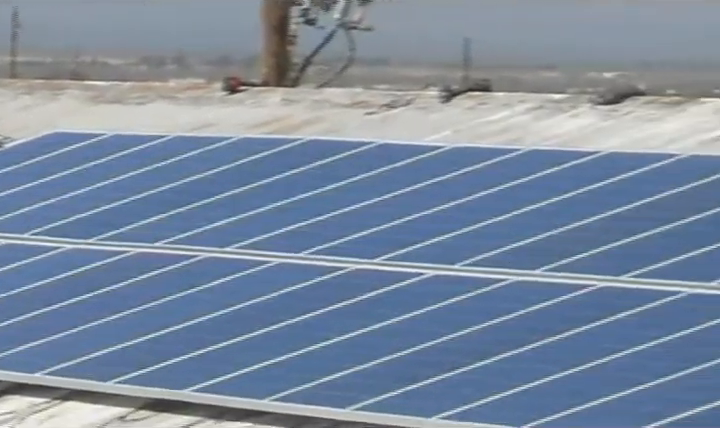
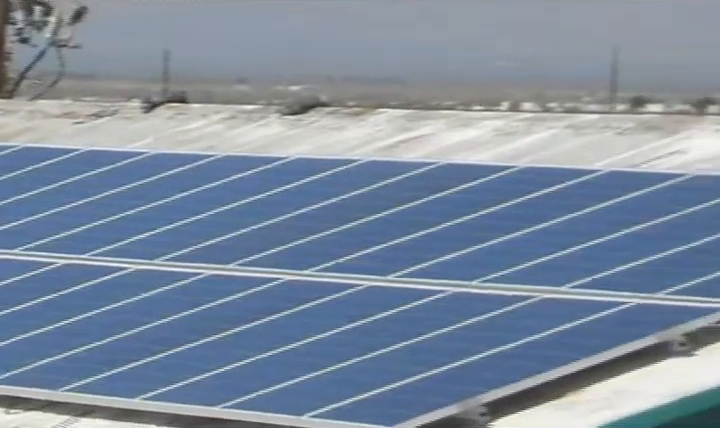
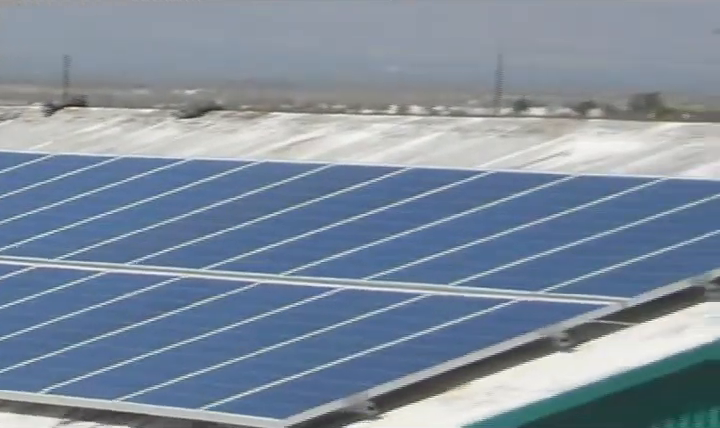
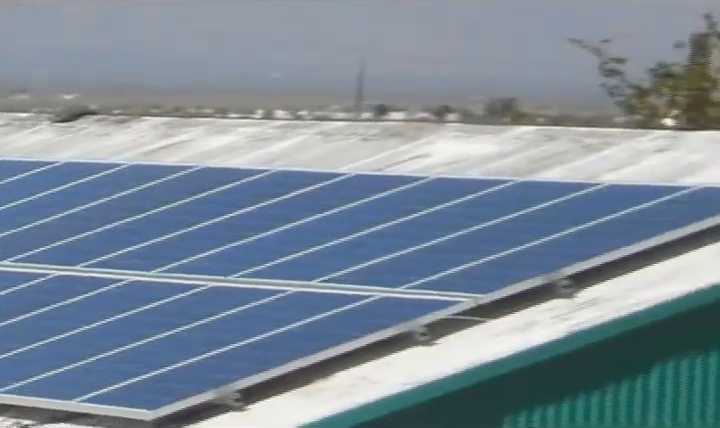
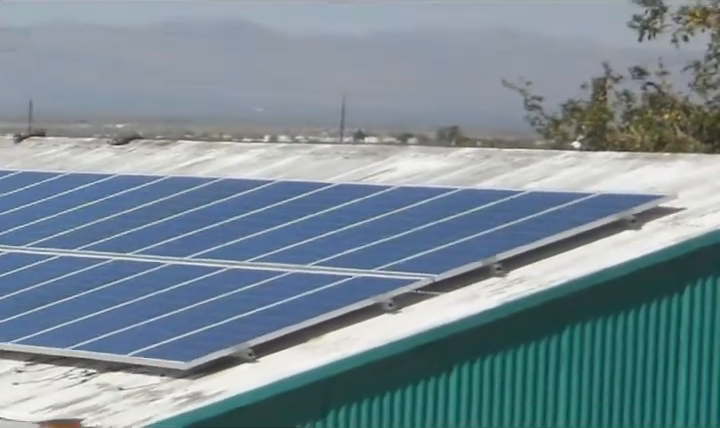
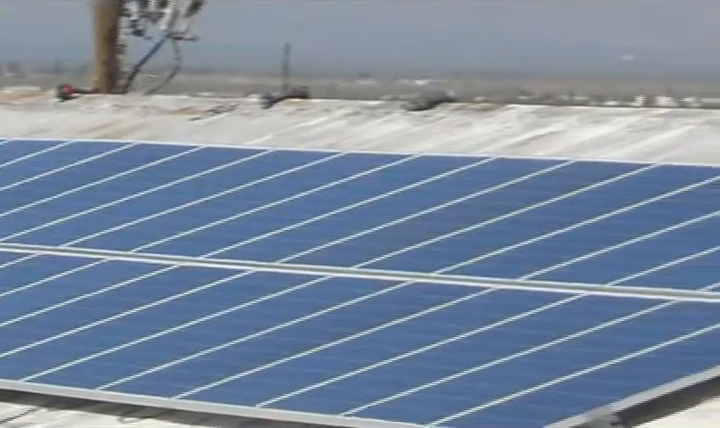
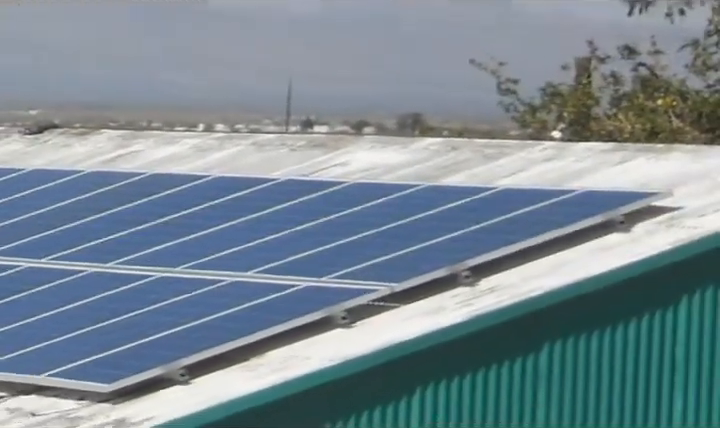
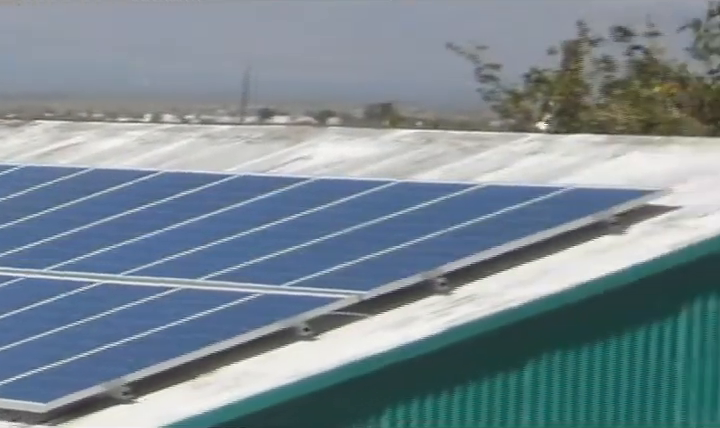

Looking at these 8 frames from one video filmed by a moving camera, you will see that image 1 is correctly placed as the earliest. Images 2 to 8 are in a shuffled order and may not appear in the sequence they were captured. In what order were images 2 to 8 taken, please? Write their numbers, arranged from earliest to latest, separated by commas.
6, 2, 3, 4, 8, 7, 5
